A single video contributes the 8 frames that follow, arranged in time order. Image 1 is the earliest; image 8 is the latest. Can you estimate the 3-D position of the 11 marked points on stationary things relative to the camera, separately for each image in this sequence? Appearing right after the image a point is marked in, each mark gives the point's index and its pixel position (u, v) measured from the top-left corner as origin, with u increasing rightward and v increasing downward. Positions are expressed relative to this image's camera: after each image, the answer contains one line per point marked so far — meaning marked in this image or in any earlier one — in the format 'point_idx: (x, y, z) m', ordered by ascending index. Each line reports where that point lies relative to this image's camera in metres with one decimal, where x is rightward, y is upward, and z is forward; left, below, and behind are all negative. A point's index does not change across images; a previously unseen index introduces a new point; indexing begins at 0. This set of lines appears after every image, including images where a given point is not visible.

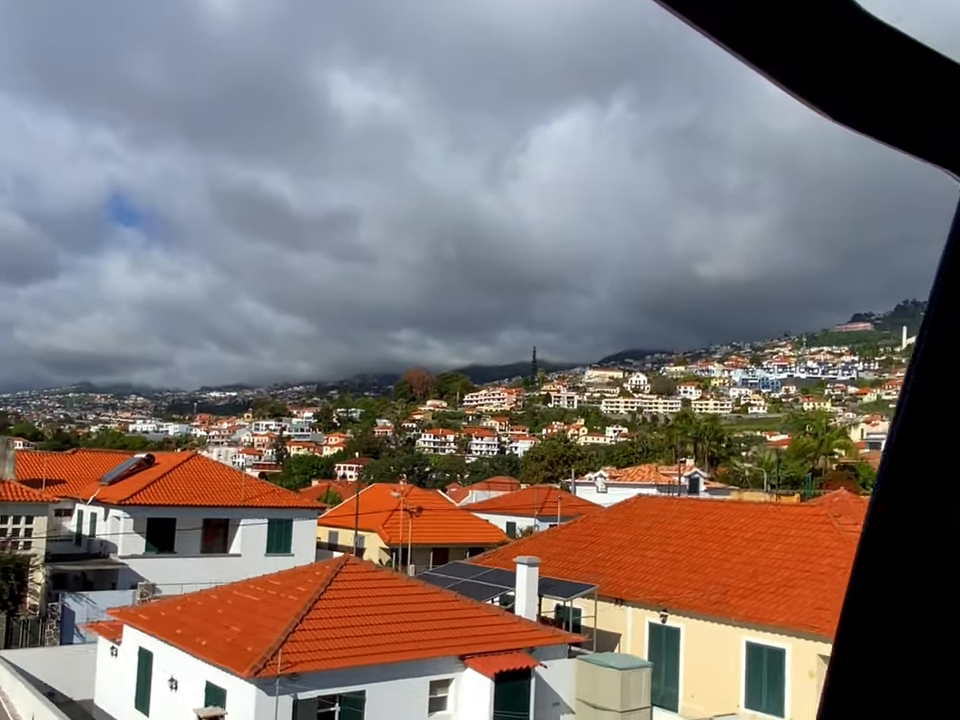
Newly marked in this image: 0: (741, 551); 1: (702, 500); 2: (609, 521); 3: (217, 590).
0: (+4.2, -3.1, +15.3) m
1: (+4.1, -2.6, +17.7) m
2: (+2.5, -3.2, +18.5) m
3: (-4.0, -3.5, +14.3) m
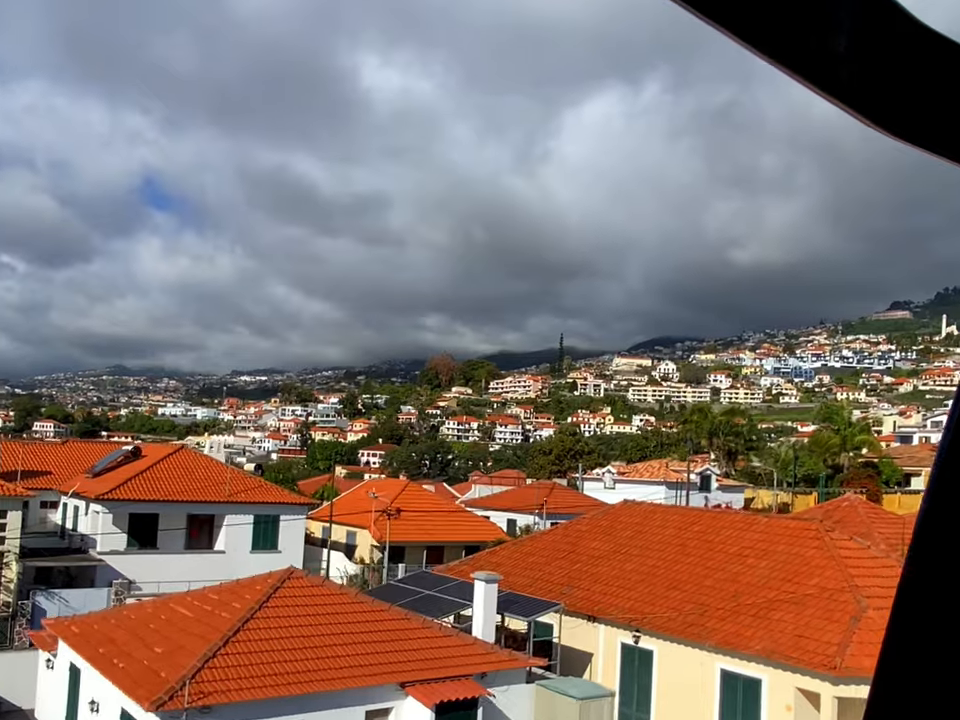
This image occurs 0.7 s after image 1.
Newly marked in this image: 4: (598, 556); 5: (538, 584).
0: (+3.6, -3.1, +14.2) m
1: (+3.6, -2.6, +16.5) m
2: (+2.0, -3.1, +17.4) m
3: (-4.6, -3.4, +13.4) m
4: (+2.0, -3.3, +16.2) m
5: (+1.0, -3.8, +16.0) m
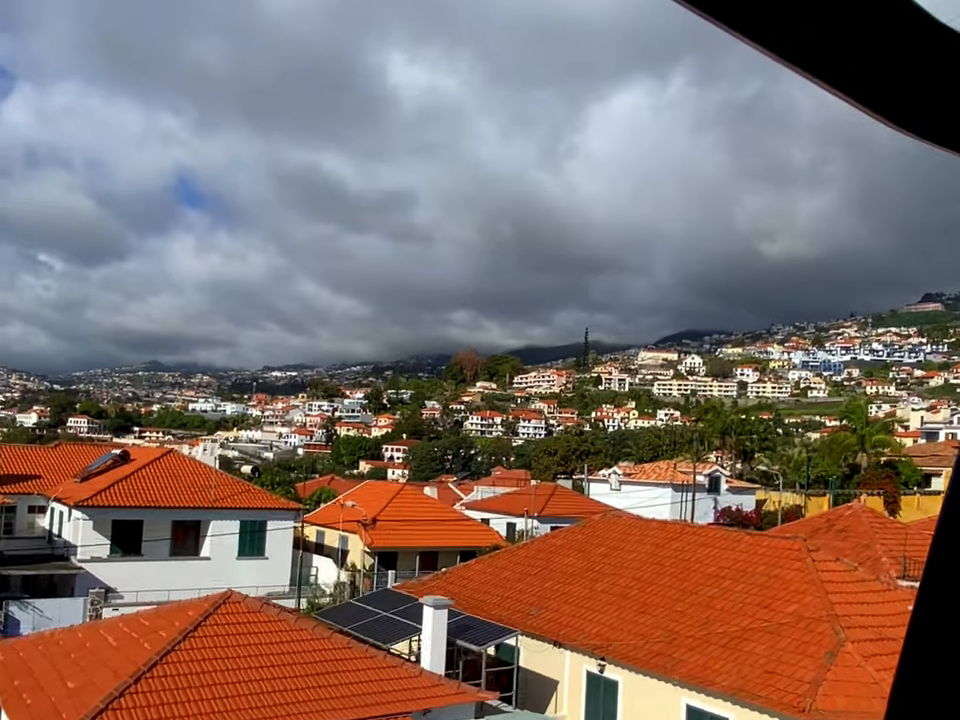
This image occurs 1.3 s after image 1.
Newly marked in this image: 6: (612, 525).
0: (+3.0, -3.2, +13.2) m
1: (+3.0, -2.7, +15.6) m
2: (+1.5, -3.2, +16.5) m
3: (-5.2, -3.5, +12.7) m
4: (+1.5, -3.4, +15.2) m
5: (+0.4, -3.9, +15.1) m
6: (+2.3, -2.9, +16.5) m
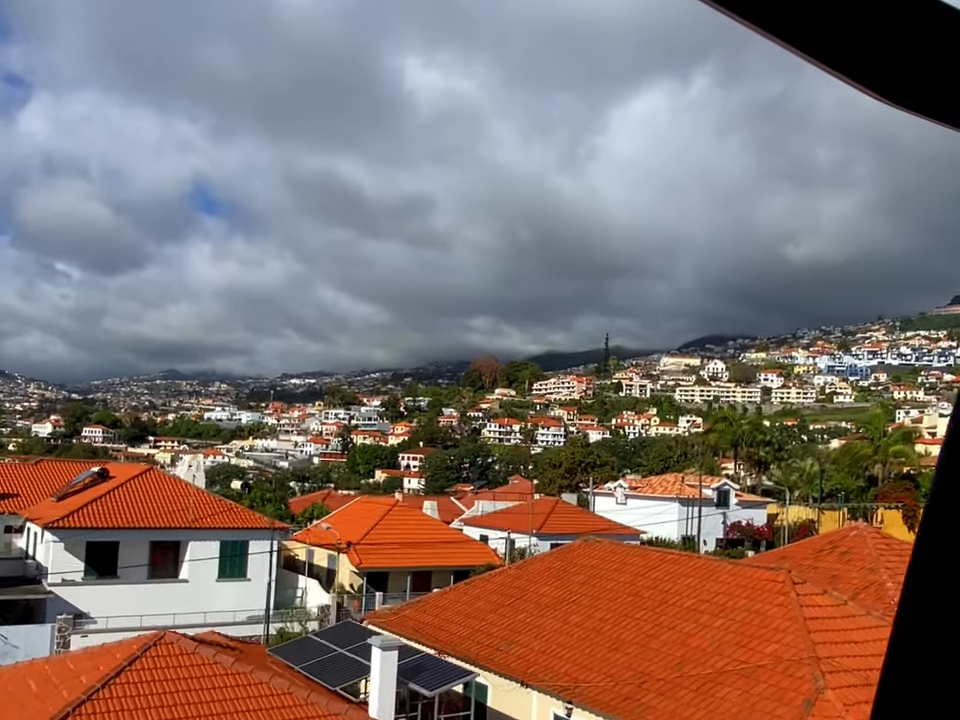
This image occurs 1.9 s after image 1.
0: (+2.5, -3.4, +12.0) m
1: (+2.6, -2.9, +14.3) m
2: (+1.0, -3.4, +15.3) m
3: (-5.7, -3.8, +11.6) m
4: (+1.0, -3.6, +14.0) m
5: (0.0, -4.1, +13.9) m
6: (+1.8, -3.1, +15.3) m
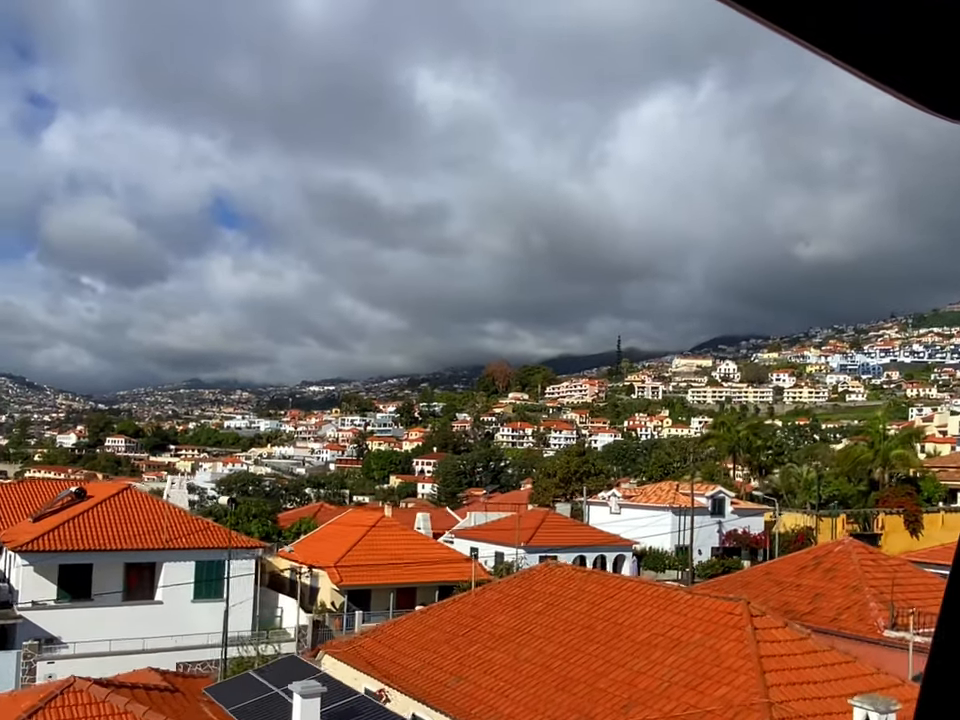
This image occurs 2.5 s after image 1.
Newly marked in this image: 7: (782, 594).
0: (+1.7, -3.6, +11.4) m
1: (+1.8, -3.2, +13.8) m
2: (+0.3, -3.7, +14.7) m
3: (-6.5, -4.2, +11.2) m
4: (+0.3, -3.9, +13.5) m
5: (-0.8, -4.4, +13.4) m
6: (+1.1, -3.4, +14.8) m
7: (+5.9, -4.6, +18.7) m
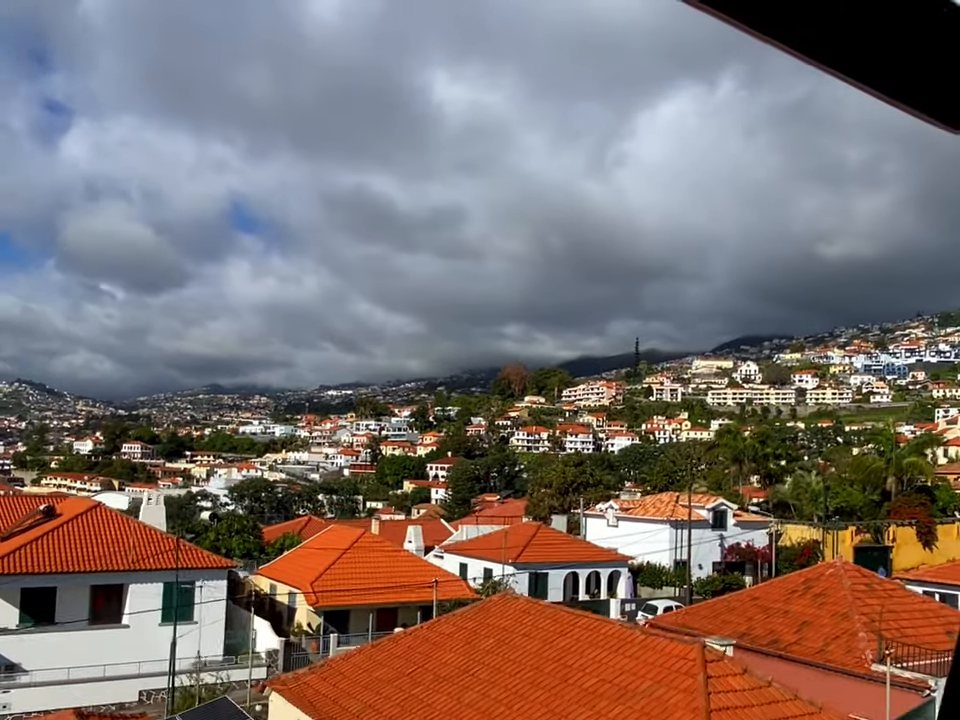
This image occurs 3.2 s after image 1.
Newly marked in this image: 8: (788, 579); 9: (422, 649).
0: (+0.9, -3.9, +10.3) m
1: (+1.1, -3.4, +12.7) m
2: (-0.4, -4.0, +13.7) m
3: (-7.3, -4.5, +10.3) m
4: (-0.5, -4.2, +12.4) m
5: (-1.5, -4.6, +12.4) m
6: (+0.4, -3.6, +13.7) m
7: (+5.3, -4.8, +17.5) m
8: (+6.0, -4.3, +18.7) m
9: (-0.8, -4.1, +13.6) m
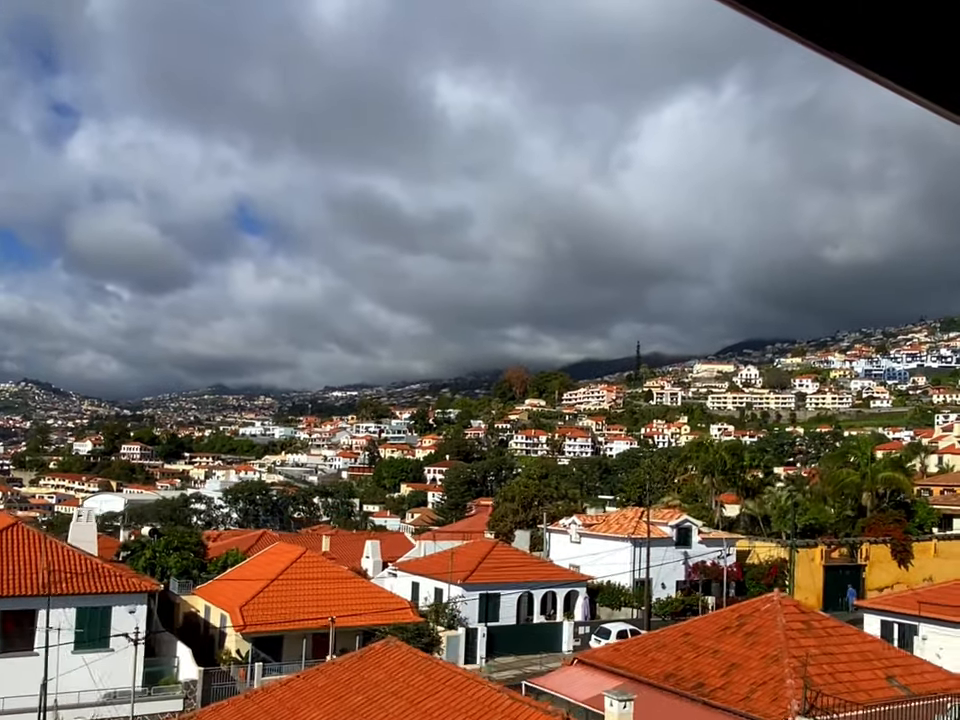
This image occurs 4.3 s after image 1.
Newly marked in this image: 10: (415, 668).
0: (-0.7, -4.2, +9.1) m
1: (-0.5, -3.7, +11.5) m
2: (-2.0, -4.3, +12.5) m
3: (-8.9, -4.7, +9.1) m
4: (-2.1, -4.5, +11.2) m
5: (-3.1, -4.9, +11.2) m
6: (-1.2, -3.9, +12.5) m
7: (+3.7, -5.2, +16.2) m
8: (+4.4, -4.7, +17.4) m
9: (-2.4, -4.5, +12.3) m
10: (-0.8, -3.9, +11.9) m
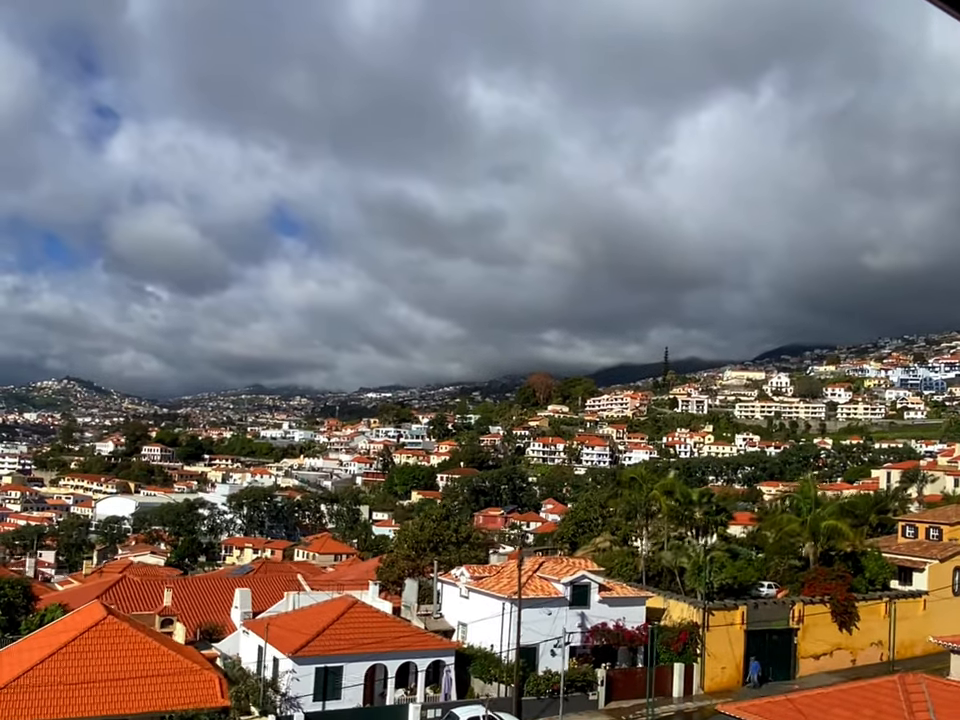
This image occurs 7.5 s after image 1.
0: (-5.6, -5.0, +5.3) m
1: (-5.3, -4.5, +7.6) m
2: (-6.8, -5.1, +8.7) m
3: (-13.8, -5.5, +5.6) m
4: (-6.9, -5.3, +7.4) m
5: (-7.9, -5.8, +7.4) m
6: (-6.0, -4.8, +8.6) m
7: (-0.9, -6.1, +12.2) m
8: (-0.1, -5.6, +13.4) m
9: (-7.2, -5.3, +8.6) m
10: (-5.6, -4.7, +8.0) m
